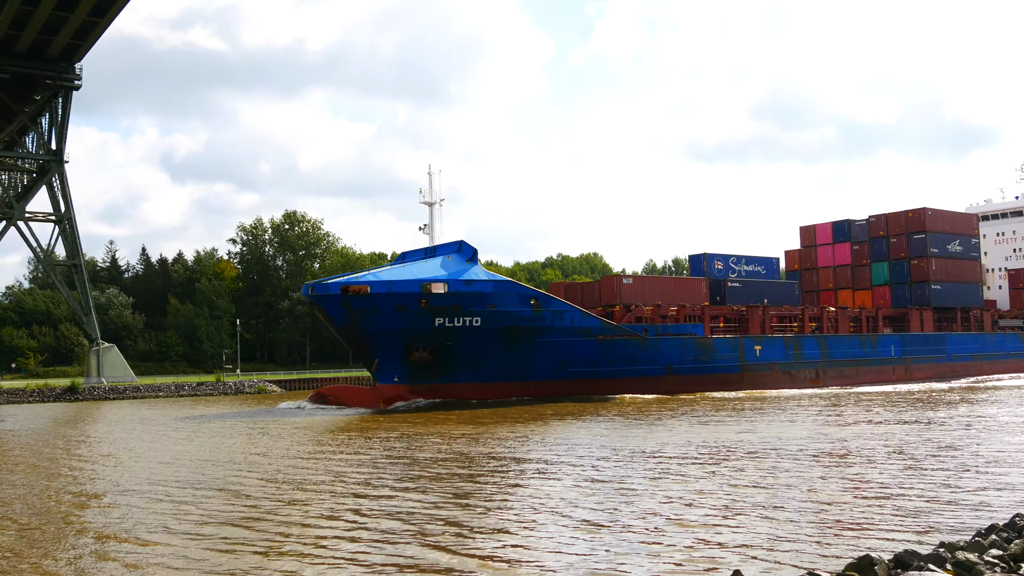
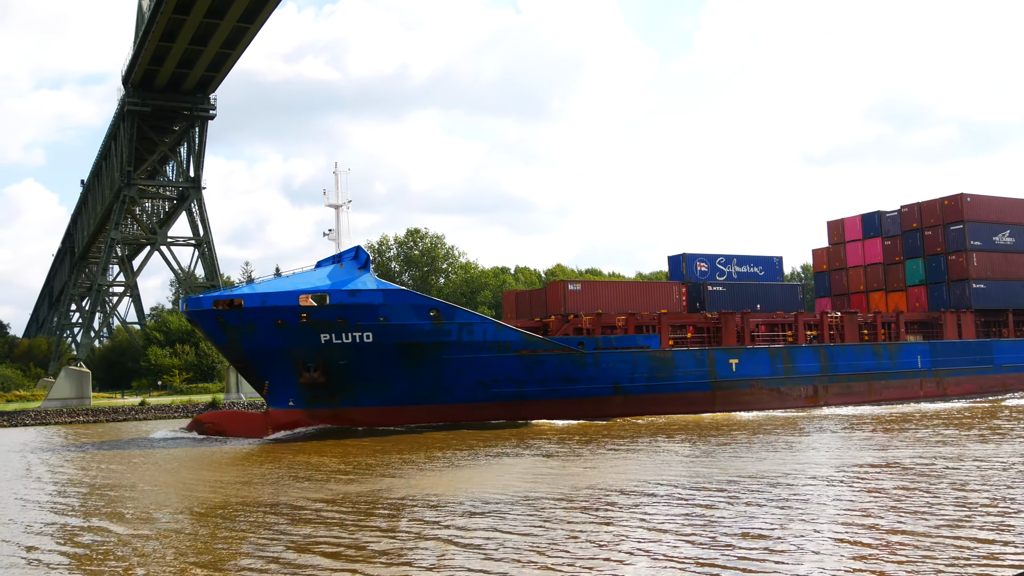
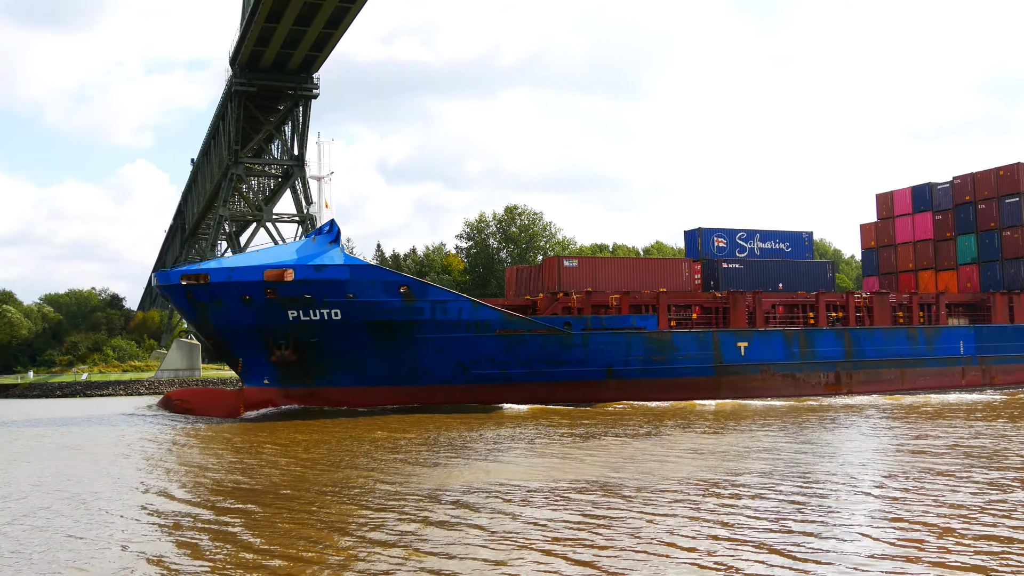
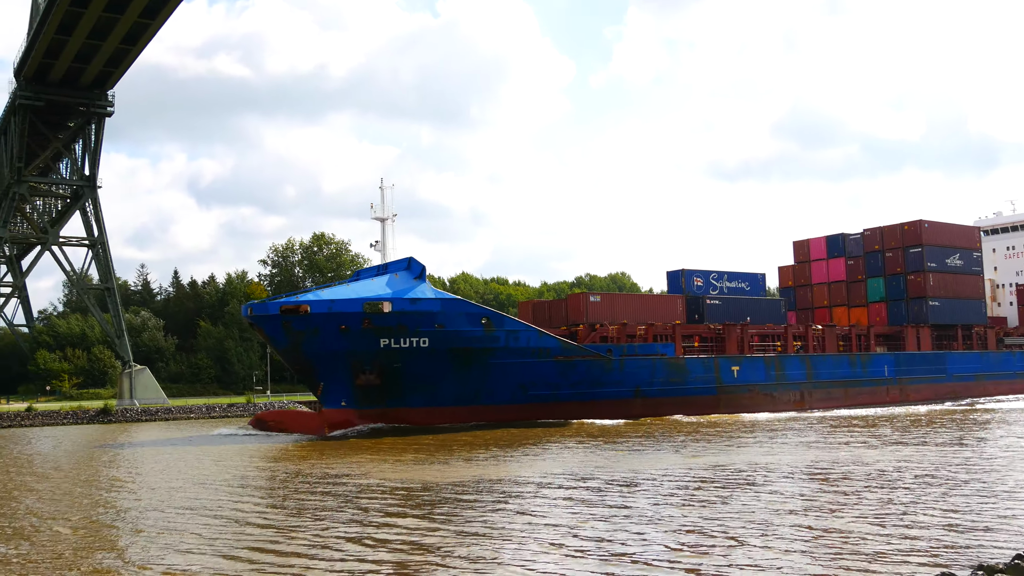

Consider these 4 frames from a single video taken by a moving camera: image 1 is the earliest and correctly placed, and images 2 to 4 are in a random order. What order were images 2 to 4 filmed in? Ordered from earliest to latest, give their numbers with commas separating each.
4, 2, 3
